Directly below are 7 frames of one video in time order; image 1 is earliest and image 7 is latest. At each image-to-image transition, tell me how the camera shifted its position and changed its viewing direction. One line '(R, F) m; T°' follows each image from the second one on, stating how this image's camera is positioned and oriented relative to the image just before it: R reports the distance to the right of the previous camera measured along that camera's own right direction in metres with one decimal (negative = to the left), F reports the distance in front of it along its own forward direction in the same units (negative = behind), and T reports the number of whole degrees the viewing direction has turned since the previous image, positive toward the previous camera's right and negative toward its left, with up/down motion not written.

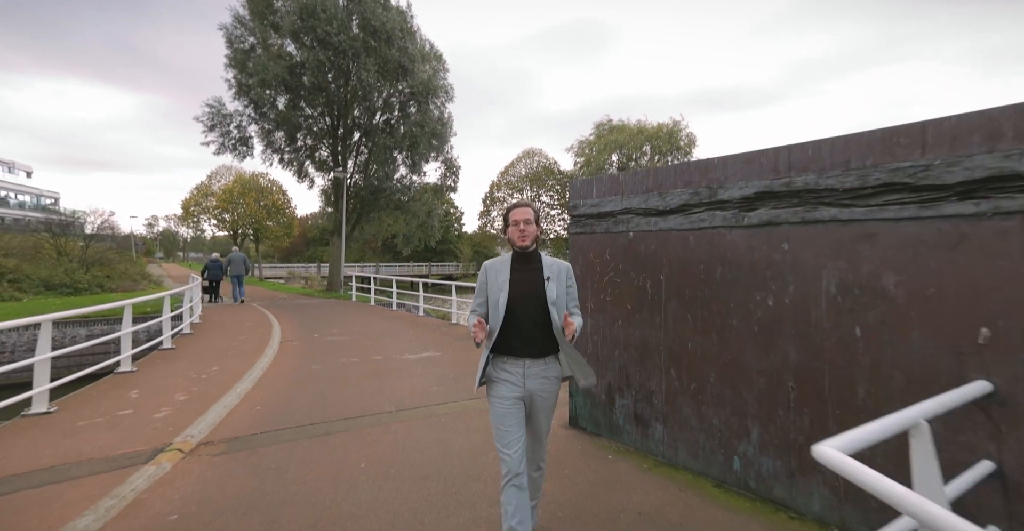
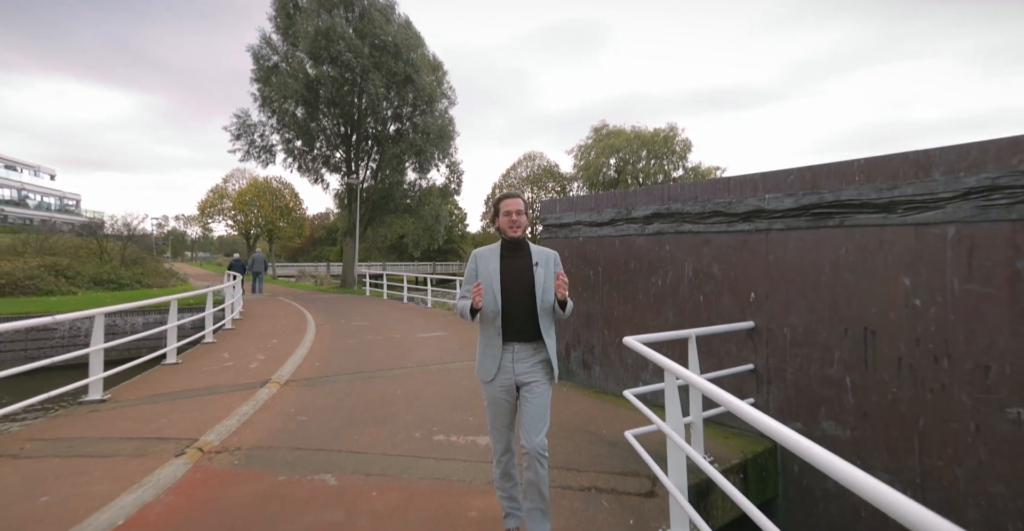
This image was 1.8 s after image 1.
(+0.2, -1.8) m; 0°
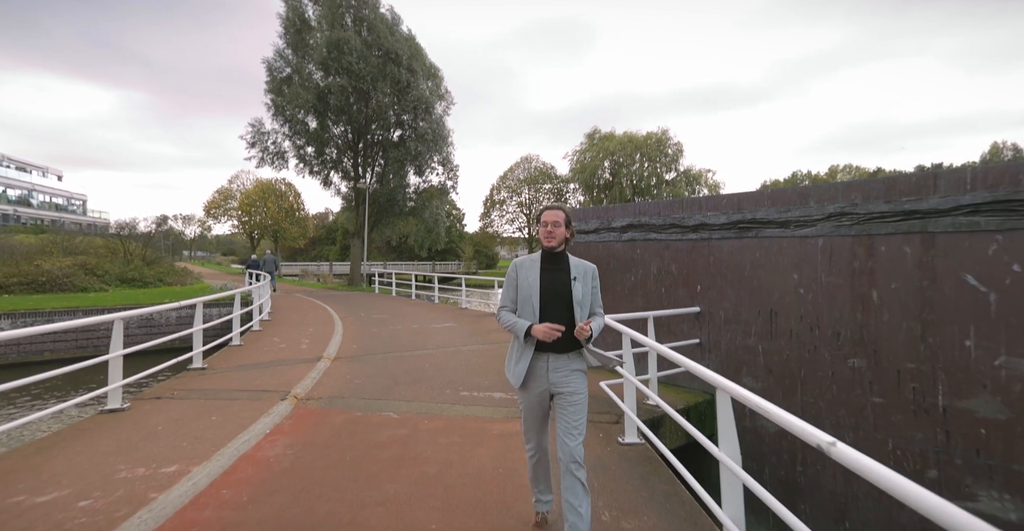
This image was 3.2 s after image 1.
(-0.1, -1.3) m; 0°
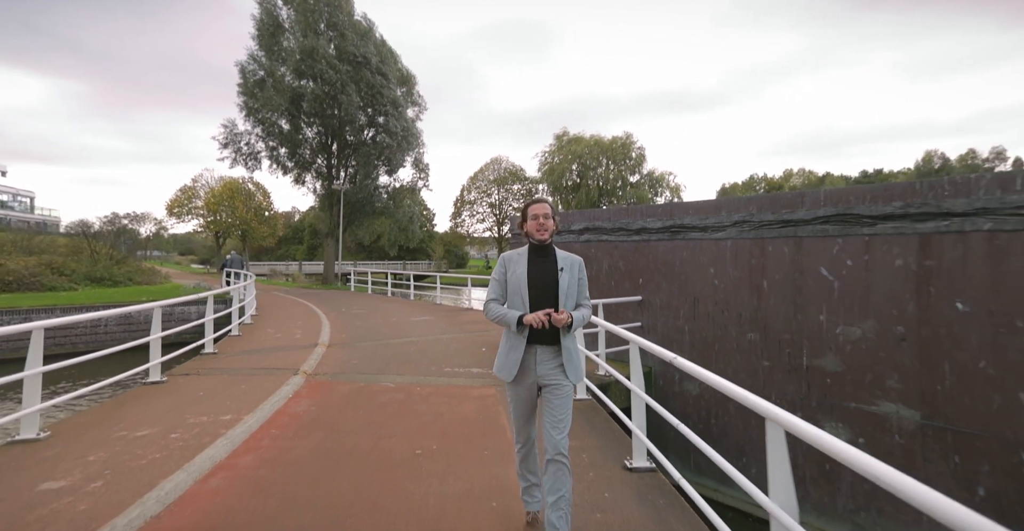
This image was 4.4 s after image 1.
(-0.1, -1.0) m; +4°
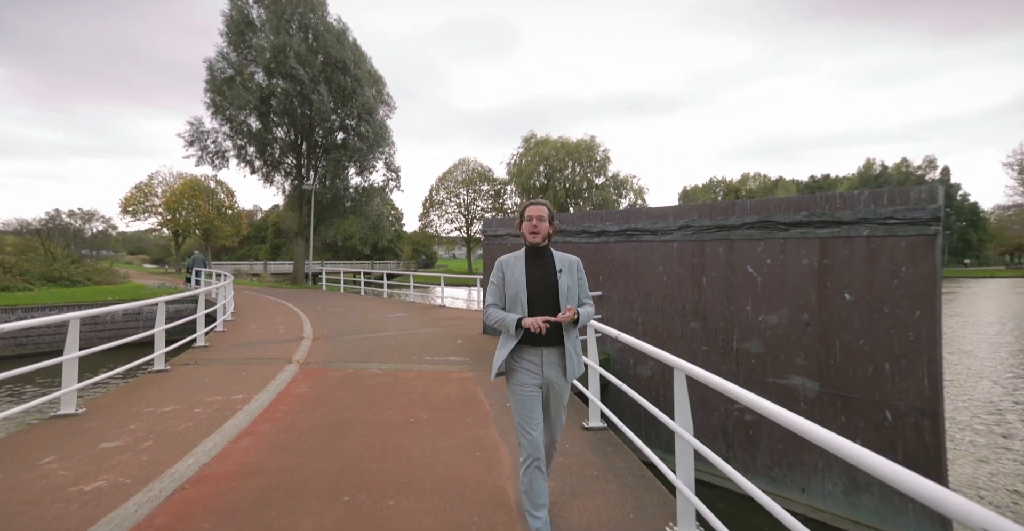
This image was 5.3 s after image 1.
(-0.1, -0.7) m; +4°
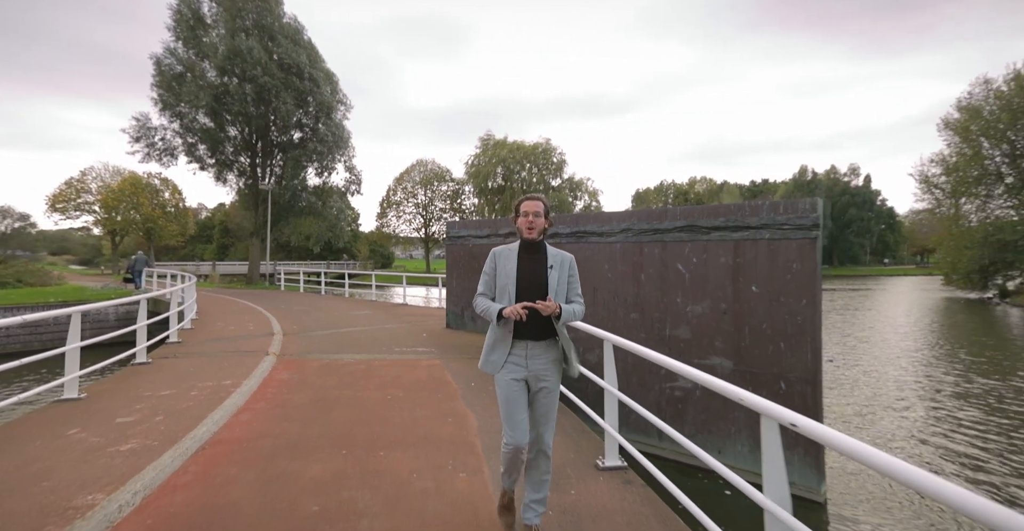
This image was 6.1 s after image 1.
(-0.1, -0.7) m; +5°
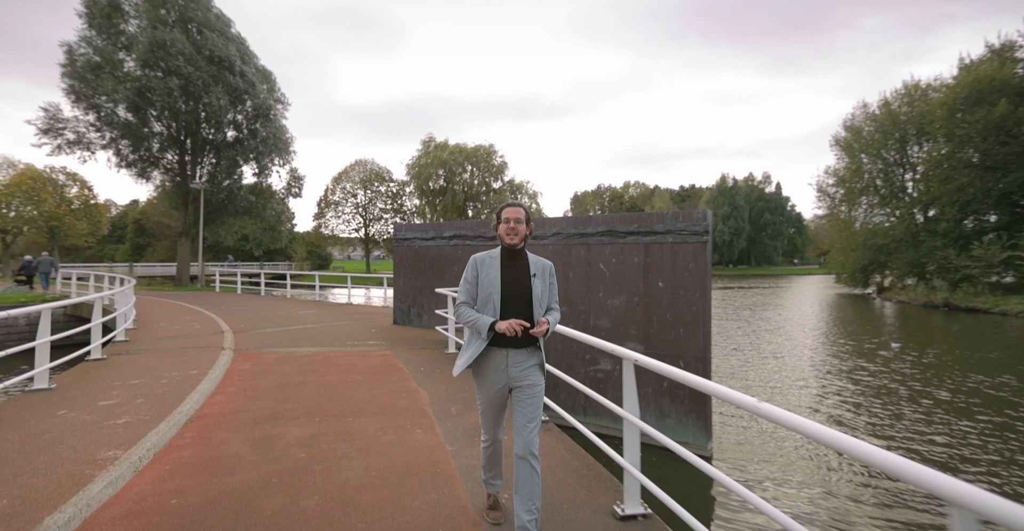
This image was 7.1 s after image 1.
(0.0, -0.8) m; +7°
